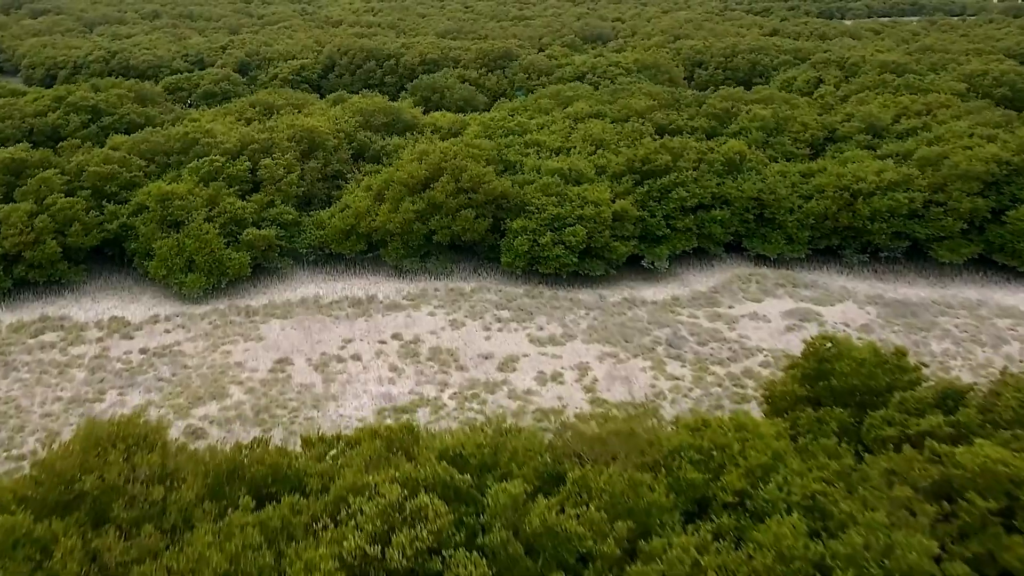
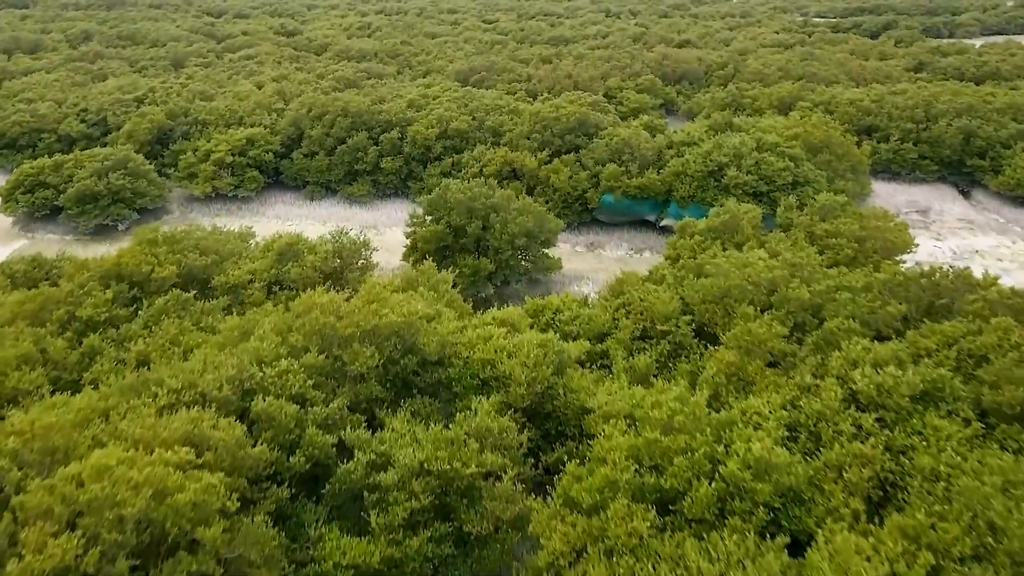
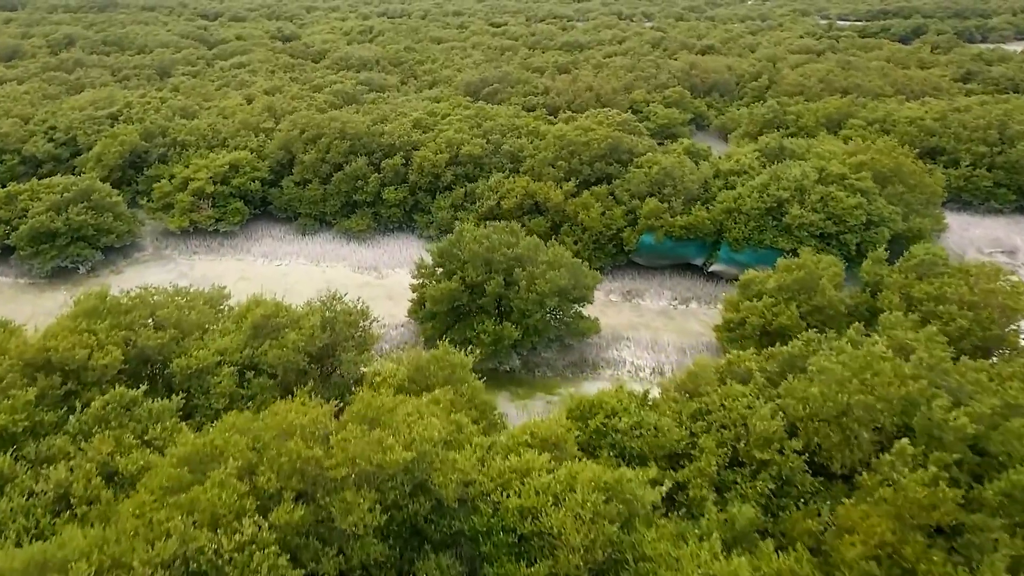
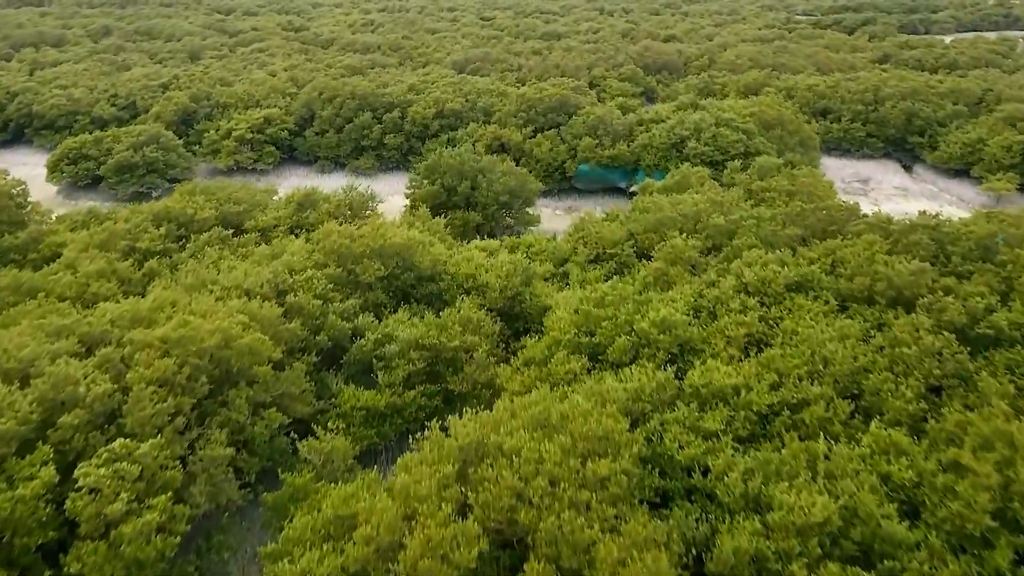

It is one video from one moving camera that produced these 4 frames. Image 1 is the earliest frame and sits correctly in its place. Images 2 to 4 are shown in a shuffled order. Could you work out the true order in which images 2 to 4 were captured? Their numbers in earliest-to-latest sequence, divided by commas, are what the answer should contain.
4, 2, 3
